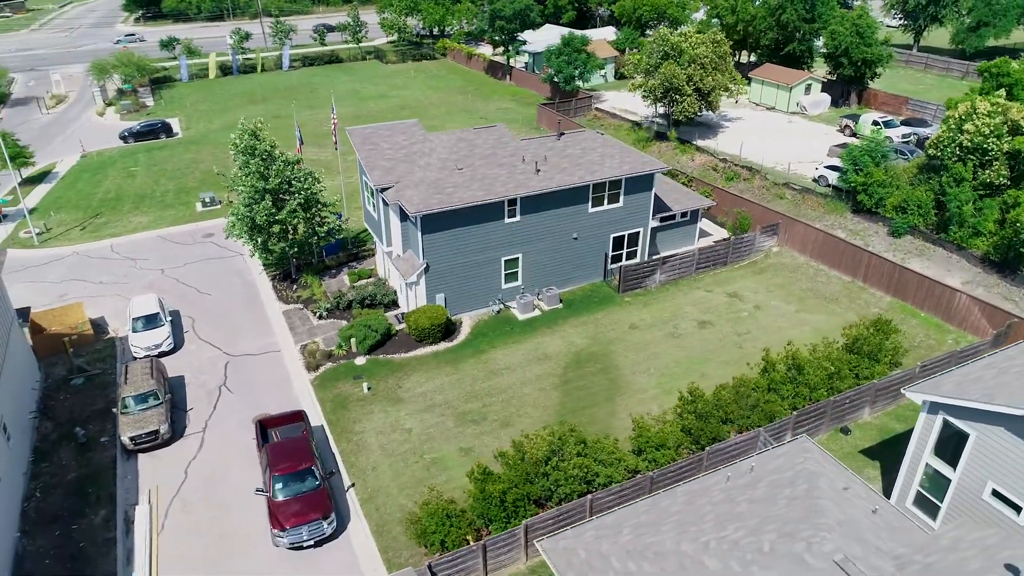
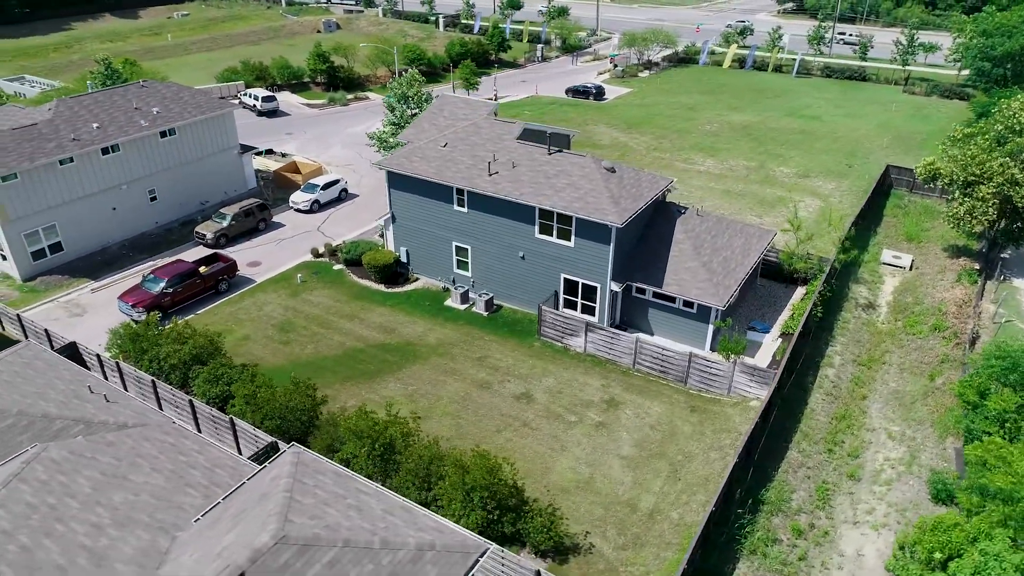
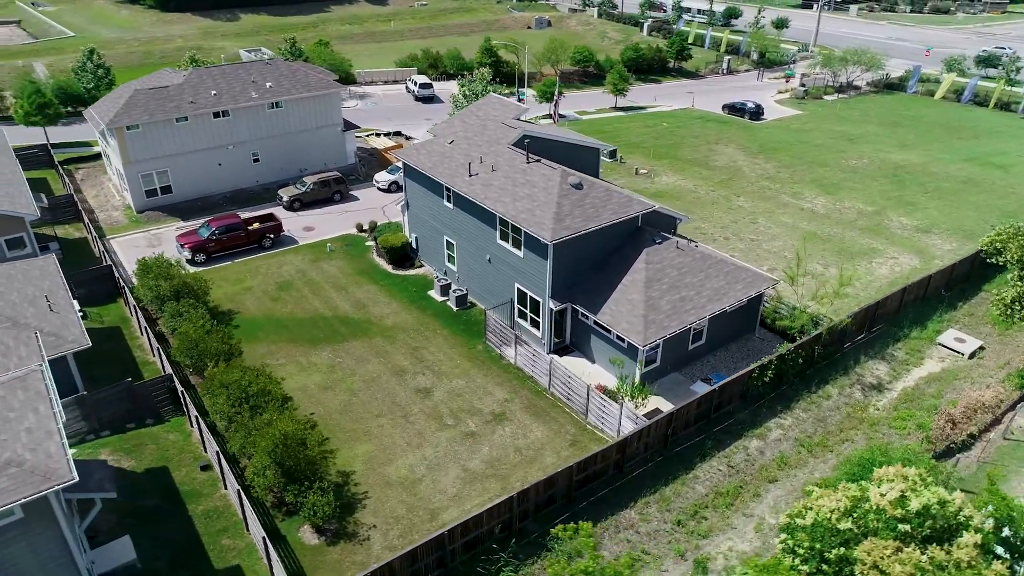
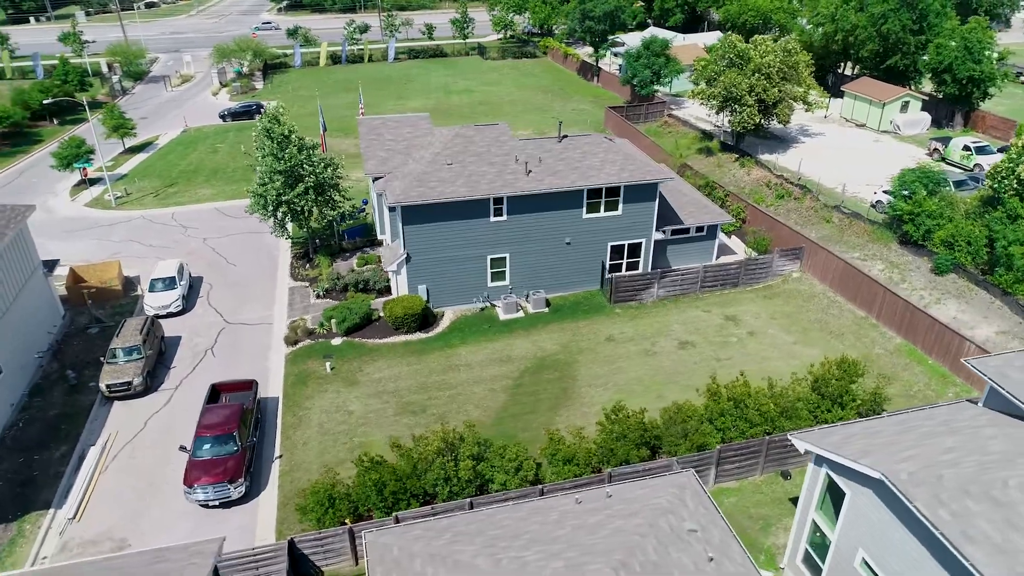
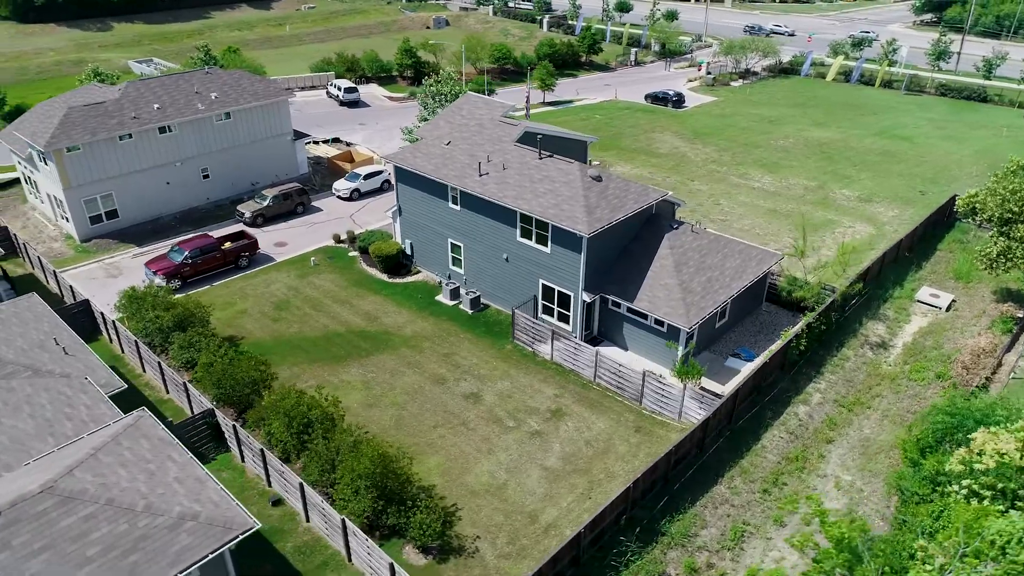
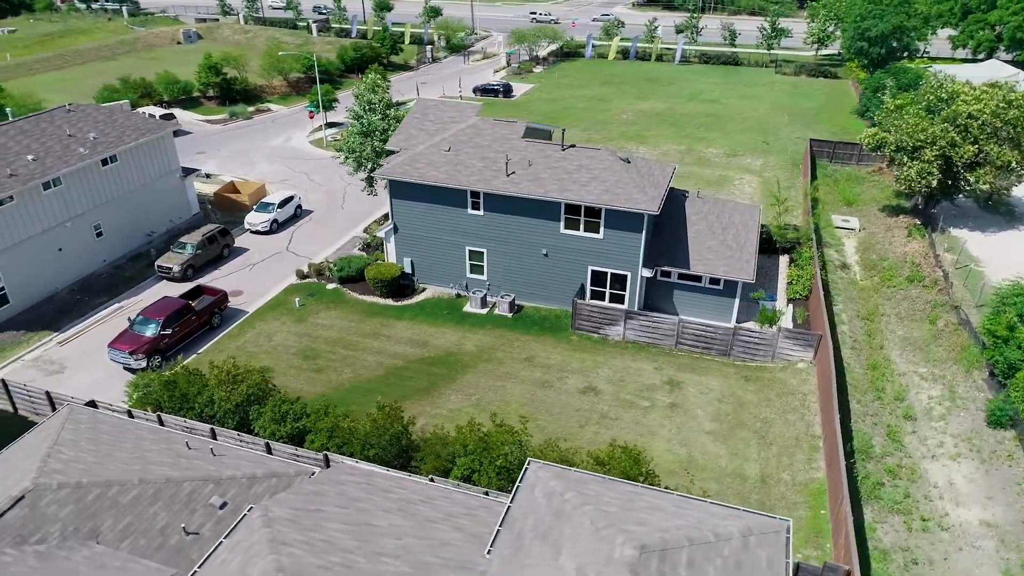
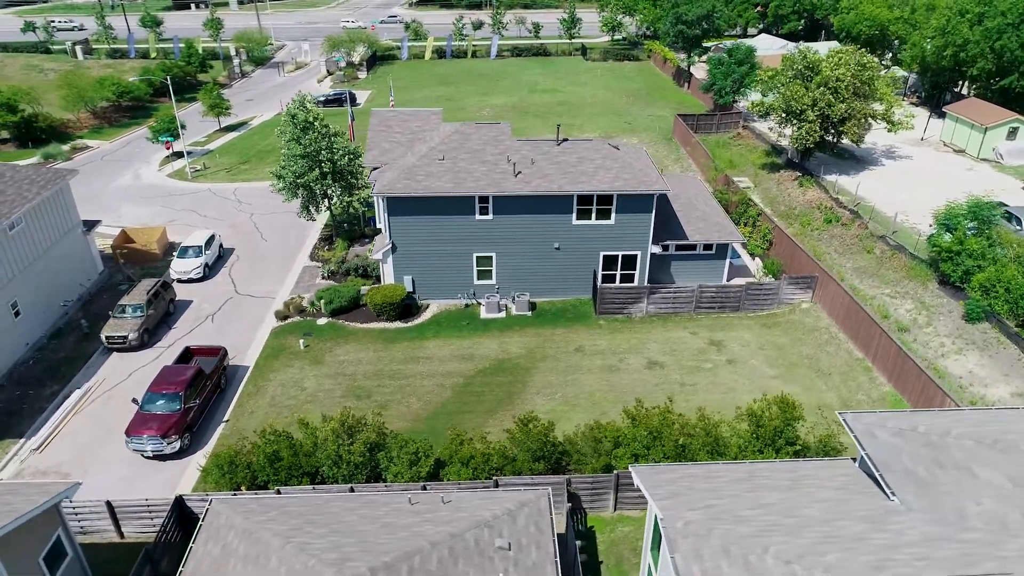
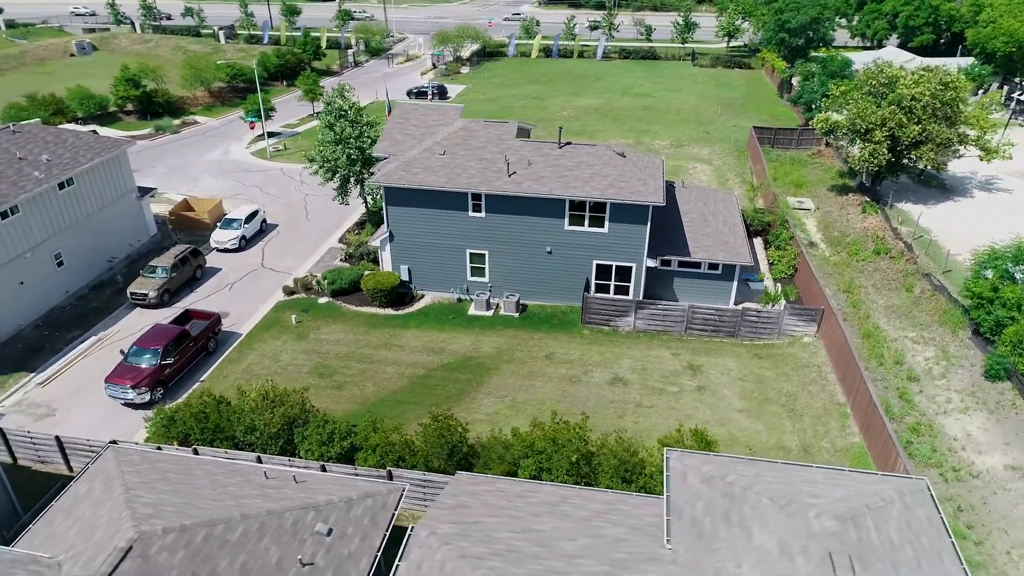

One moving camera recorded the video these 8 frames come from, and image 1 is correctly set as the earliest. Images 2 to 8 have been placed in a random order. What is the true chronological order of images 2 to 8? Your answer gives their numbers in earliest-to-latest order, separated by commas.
4, 7, 8, 6, 2, 5, 3
